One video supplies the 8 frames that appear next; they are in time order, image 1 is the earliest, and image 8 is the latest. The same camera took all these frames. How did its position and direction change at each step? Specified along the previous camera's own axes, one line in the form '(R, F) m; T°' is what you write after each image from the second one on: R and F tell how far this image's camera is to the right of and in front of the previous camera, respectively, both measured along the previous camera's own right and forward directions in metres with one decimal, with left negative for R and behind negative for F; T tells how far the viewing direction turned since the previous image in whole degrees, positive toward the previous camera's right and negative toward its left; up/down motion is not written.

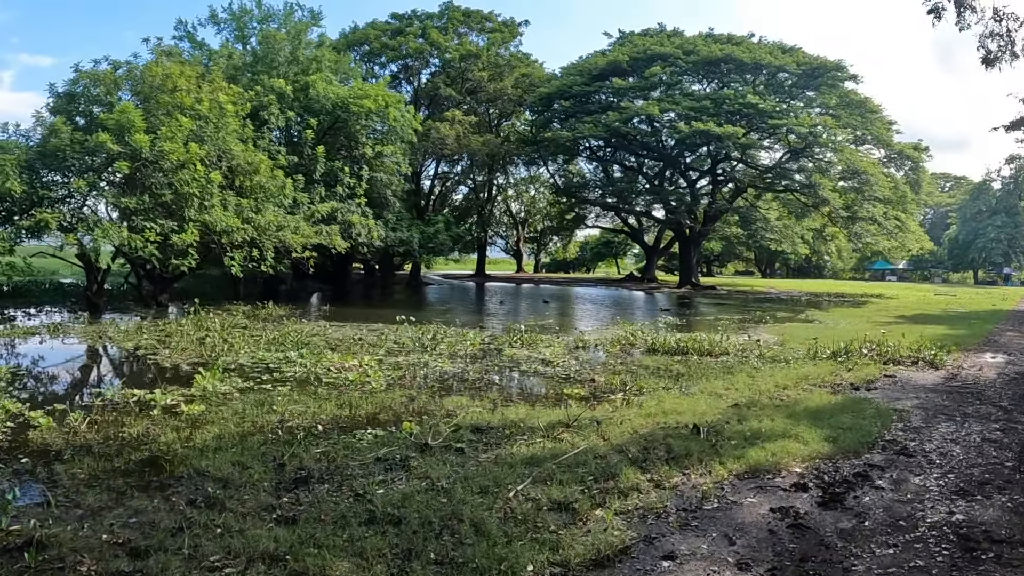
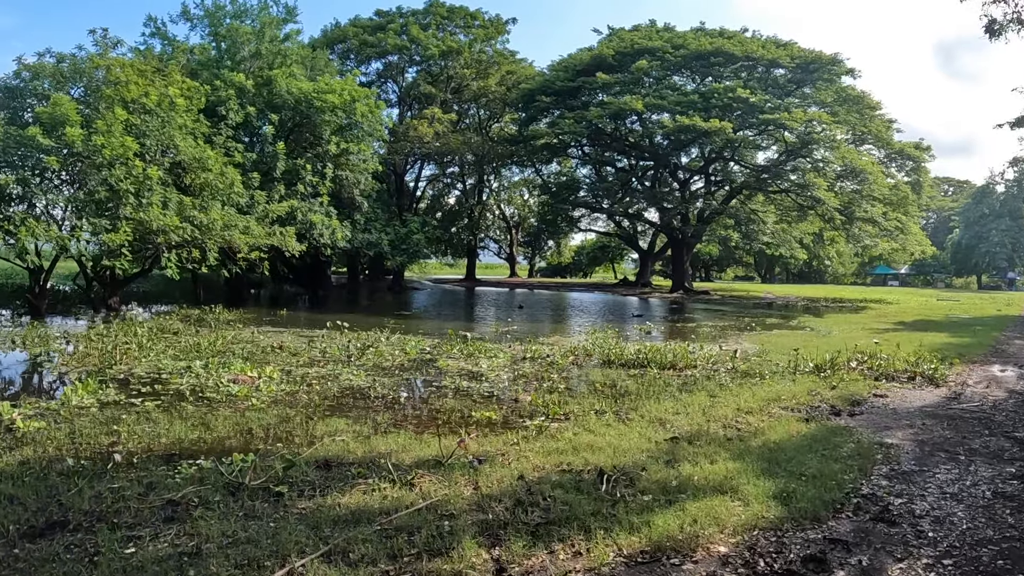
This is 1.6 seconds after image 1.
(+0.9, +1.3) m; 0°
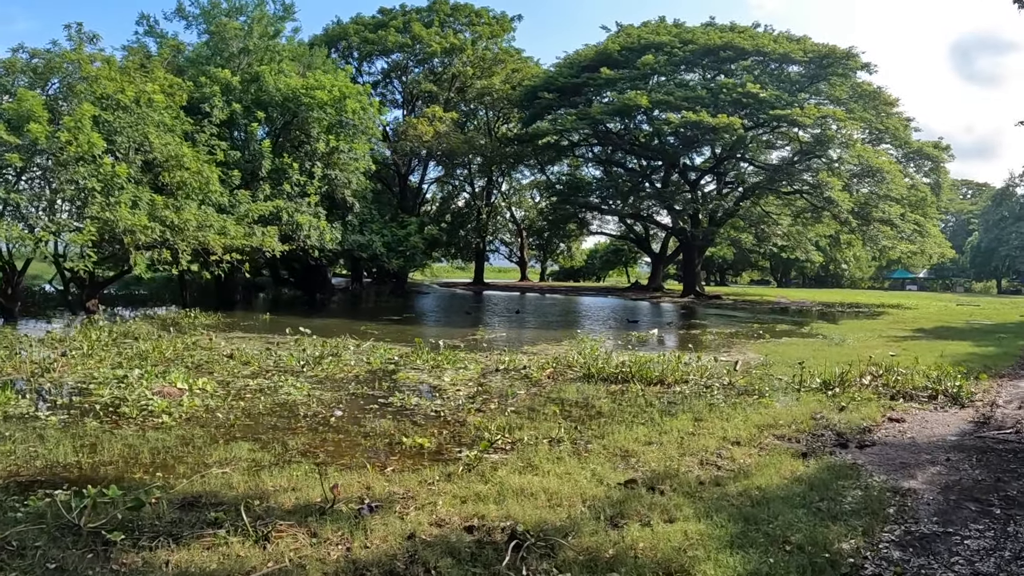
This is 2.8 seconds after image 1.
(+0.6, +0.9) m; -1°
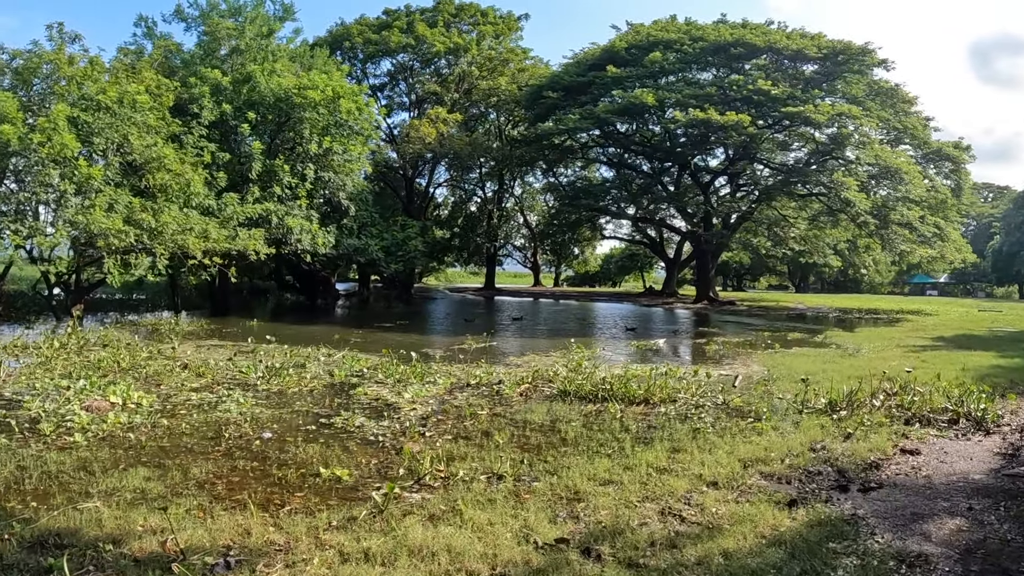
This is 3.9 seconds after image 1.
(+0.5, +0.7) m; -2°
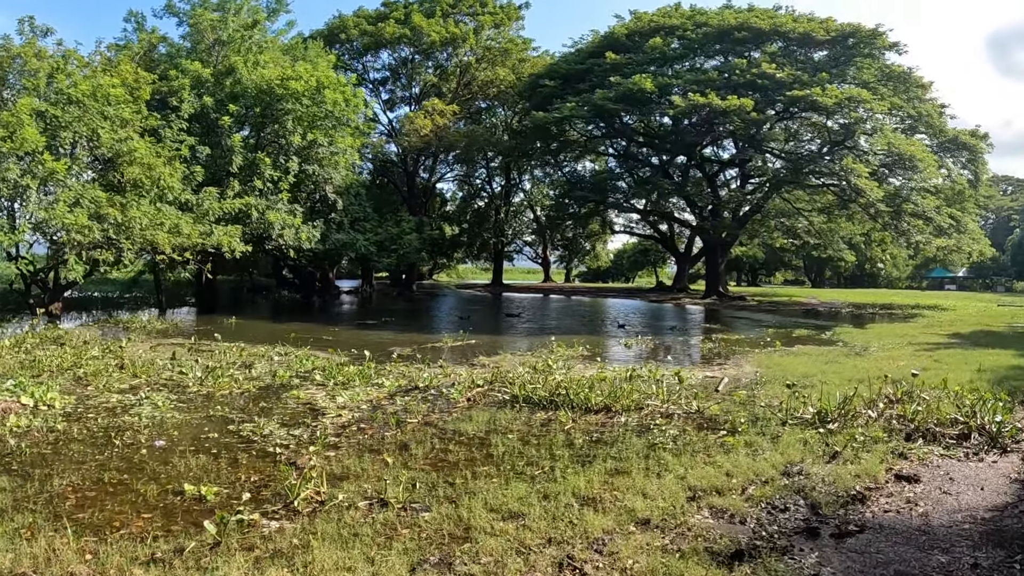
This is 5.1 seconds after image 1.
(+0.7, +0.8) m; -1°
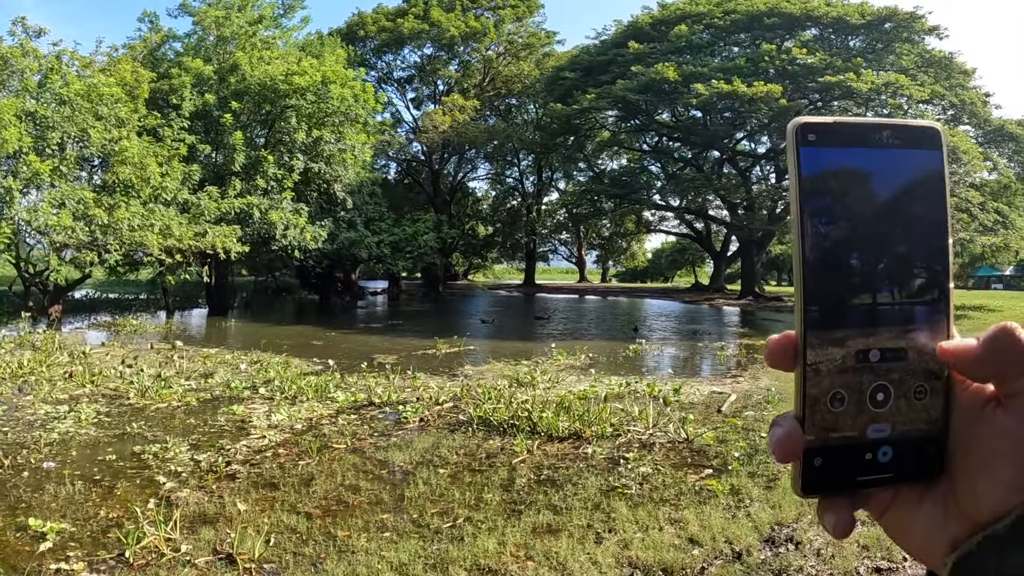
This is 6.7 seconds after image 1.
(+0.7, +0.8) m; -3°
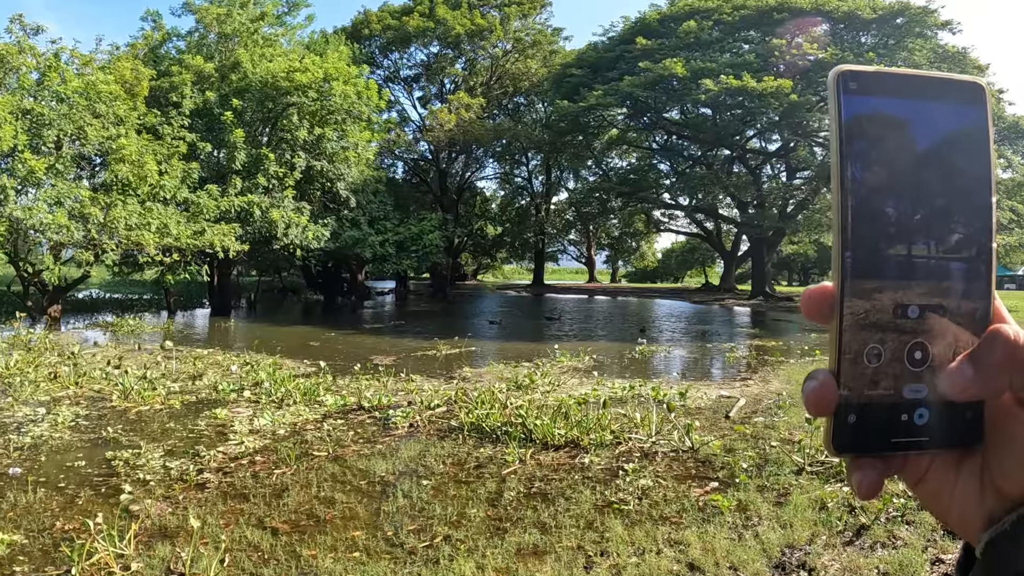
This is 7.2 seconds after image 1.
(+0.1, +0.3) m; -1°
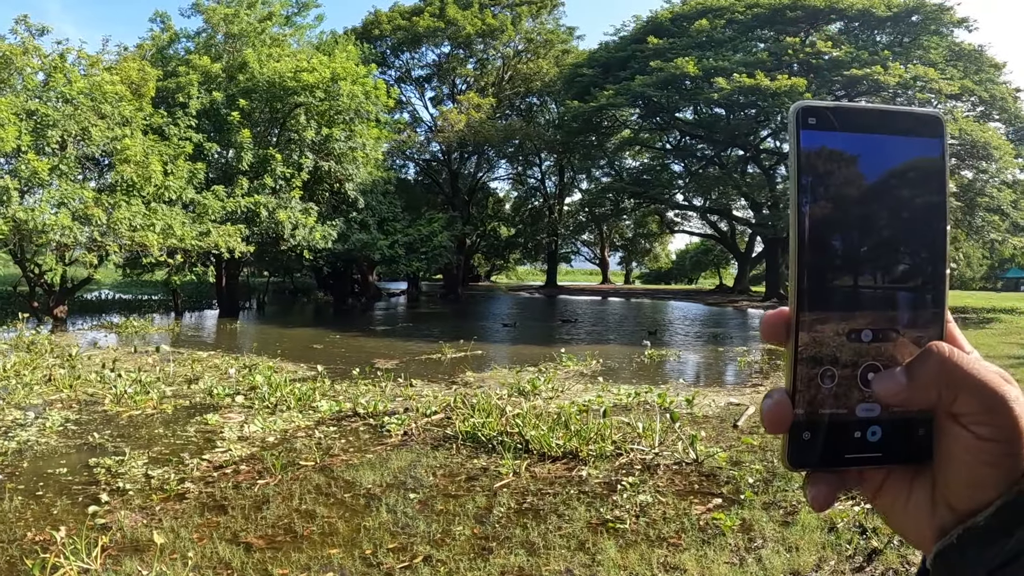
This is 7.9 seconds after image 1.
(+0.1, +0.2) m; -1°
